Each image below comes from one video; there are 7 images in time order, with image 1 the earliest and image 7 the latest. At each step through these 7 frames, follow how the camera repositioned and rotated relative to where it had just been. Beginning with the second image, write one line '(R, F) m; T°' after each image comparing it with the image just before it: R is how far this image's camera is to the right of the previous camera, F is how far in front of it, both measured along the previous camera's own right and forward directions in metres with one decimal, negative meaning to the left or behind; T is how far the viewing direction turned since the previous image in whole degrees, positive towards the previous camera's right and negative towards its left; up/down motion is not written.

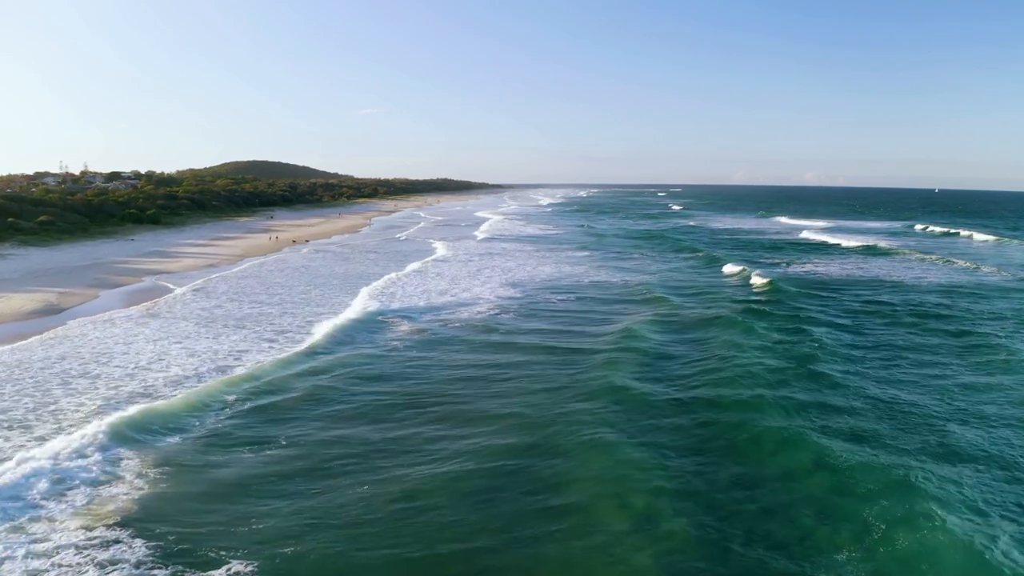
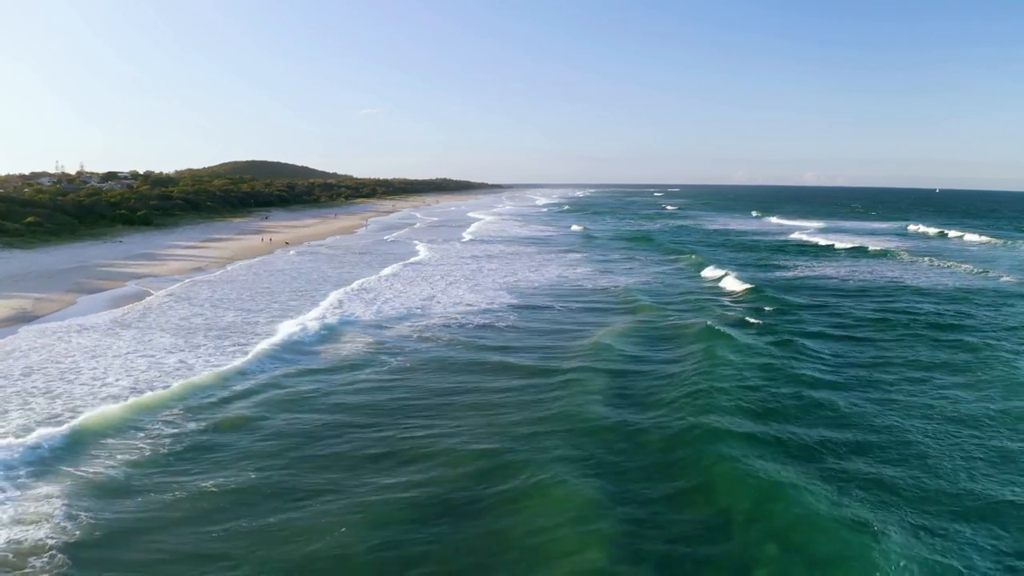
(+0.2, +0.9) m; 0°
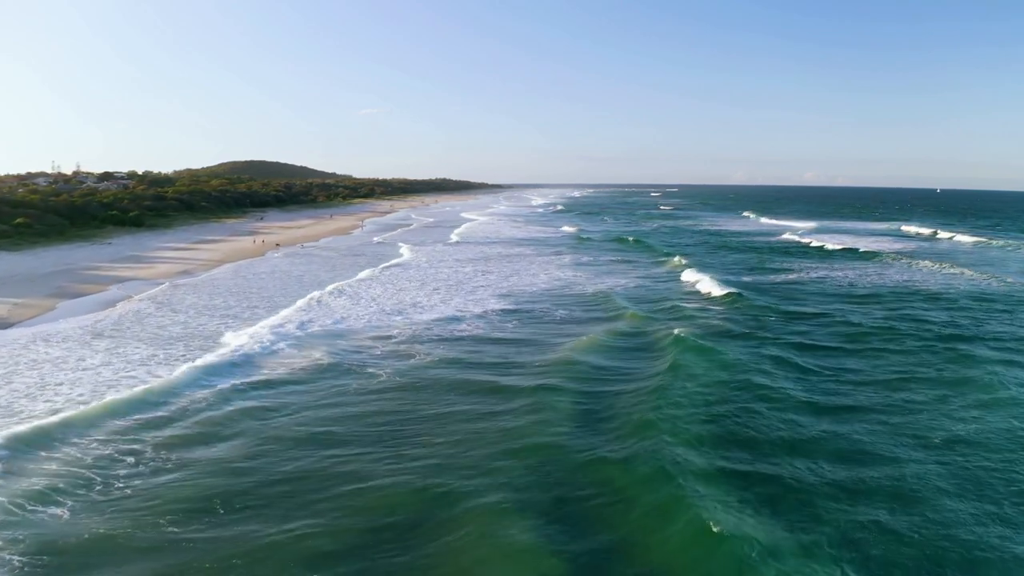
(+0.1, +0.9) m; 0°
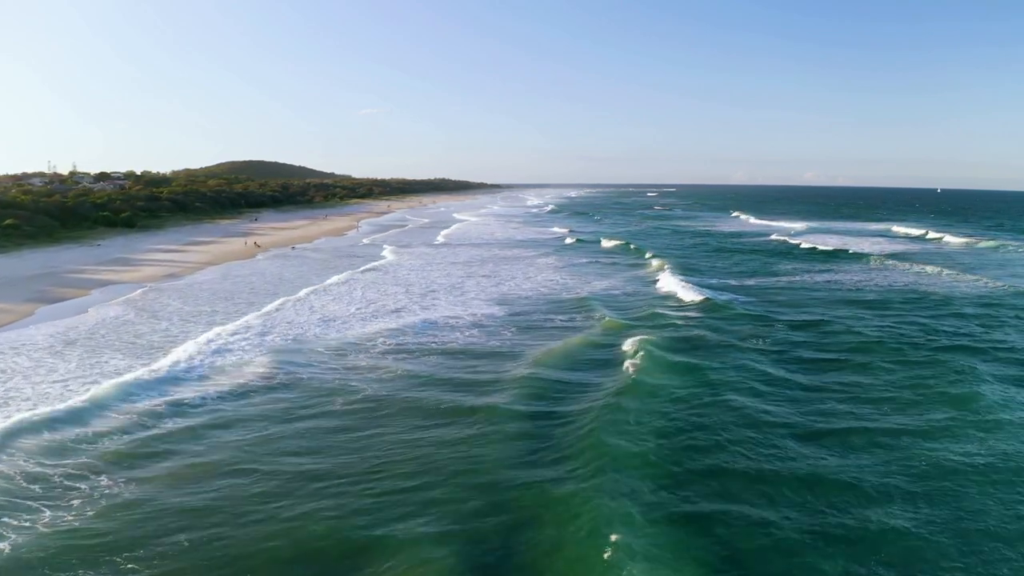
(+0.2, +0.8) m; 0°
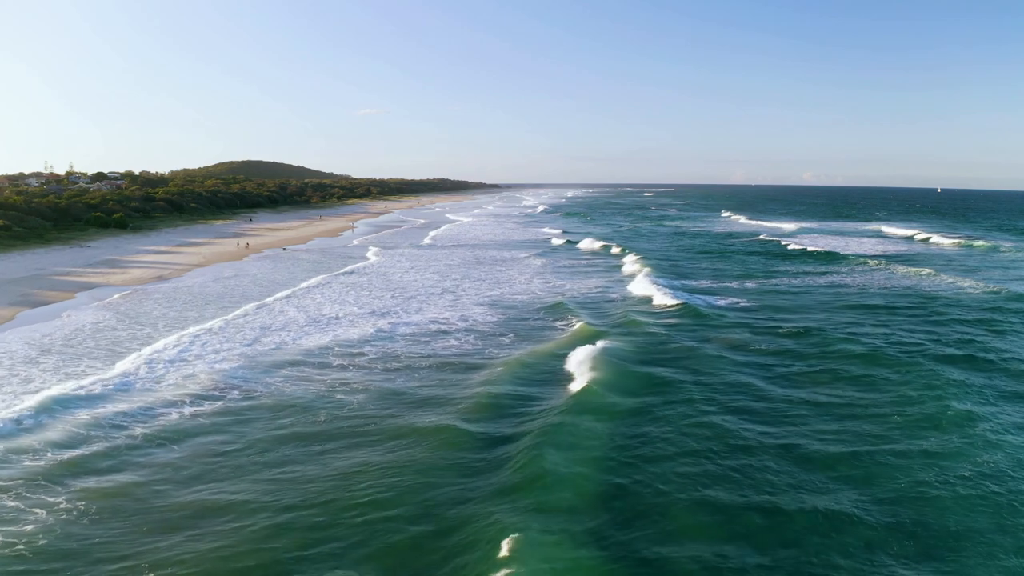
(+0.3, +0.4) m; 0°
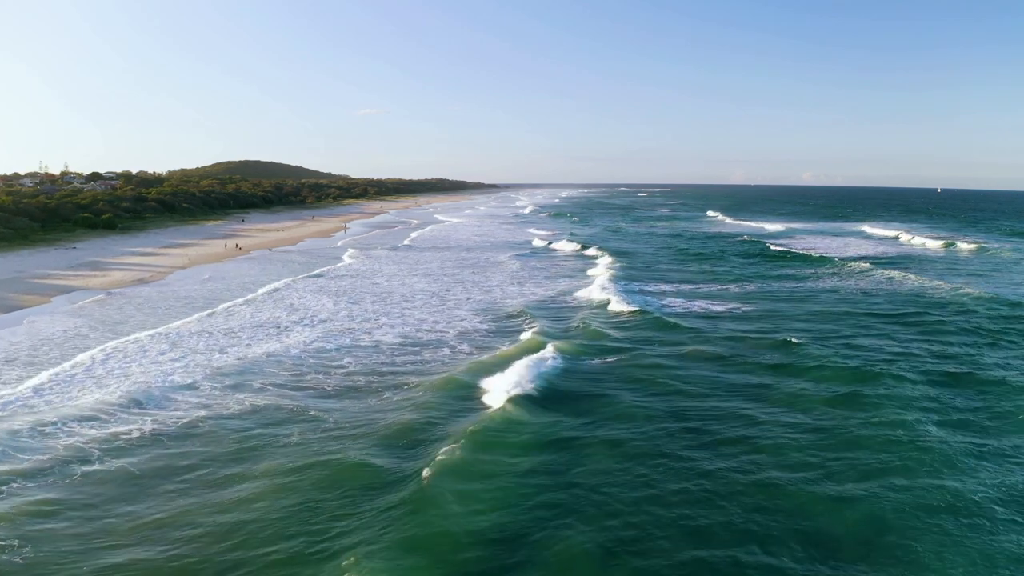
(+0.5, +0.6) m; 0°
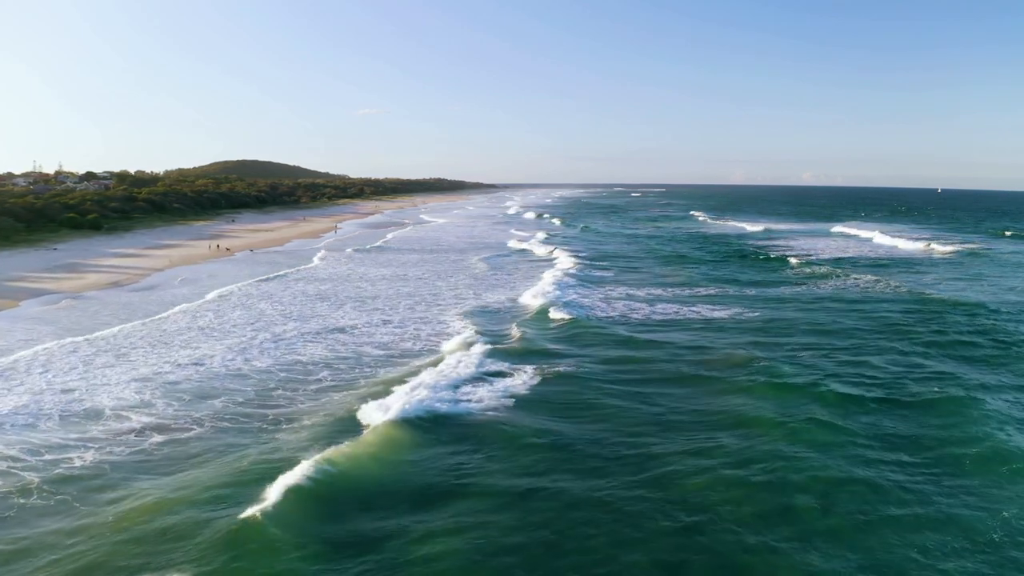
(+0.6, +0.8) m; 0°
